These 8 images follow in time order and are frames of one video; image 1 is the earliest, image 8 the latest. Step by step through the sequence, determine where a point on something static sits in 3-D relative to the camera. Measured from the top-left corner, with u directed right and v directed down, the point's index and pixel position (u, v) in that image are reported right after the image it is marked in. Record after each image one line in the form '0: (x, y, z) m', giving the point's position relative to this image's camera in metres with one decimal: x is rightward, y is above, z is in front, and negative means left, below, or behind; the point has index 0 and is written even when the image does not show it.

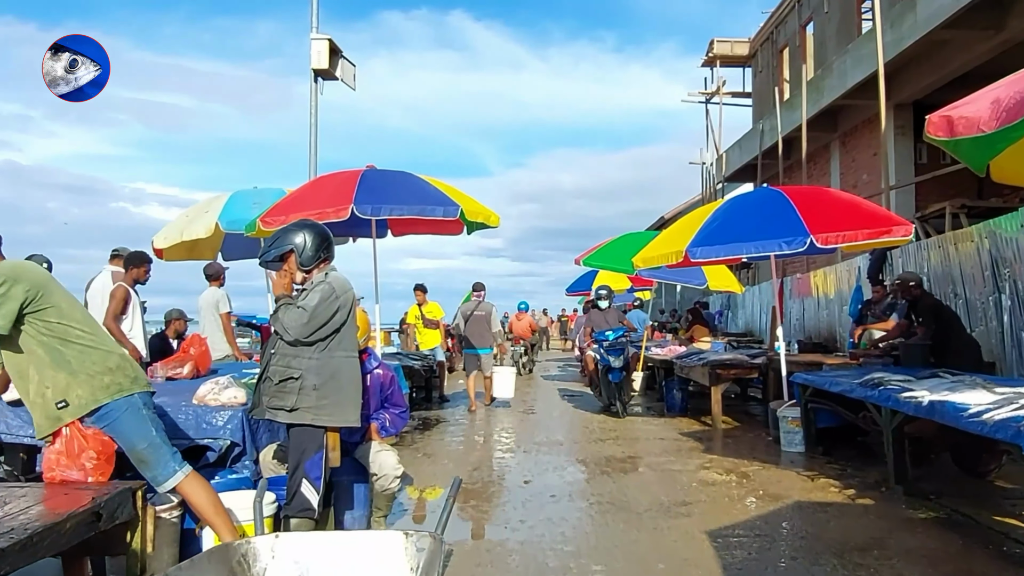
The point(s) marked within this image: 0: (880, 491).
0: (+2.9, -1.6, +5.8) m
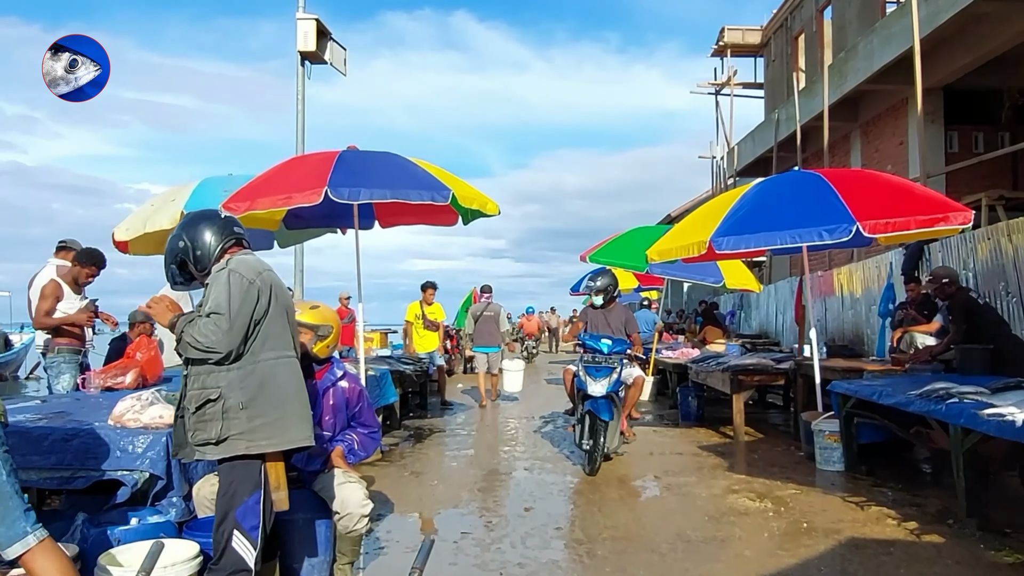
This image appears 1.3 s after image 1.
0: (+2.9, -1.6, +4.9) m
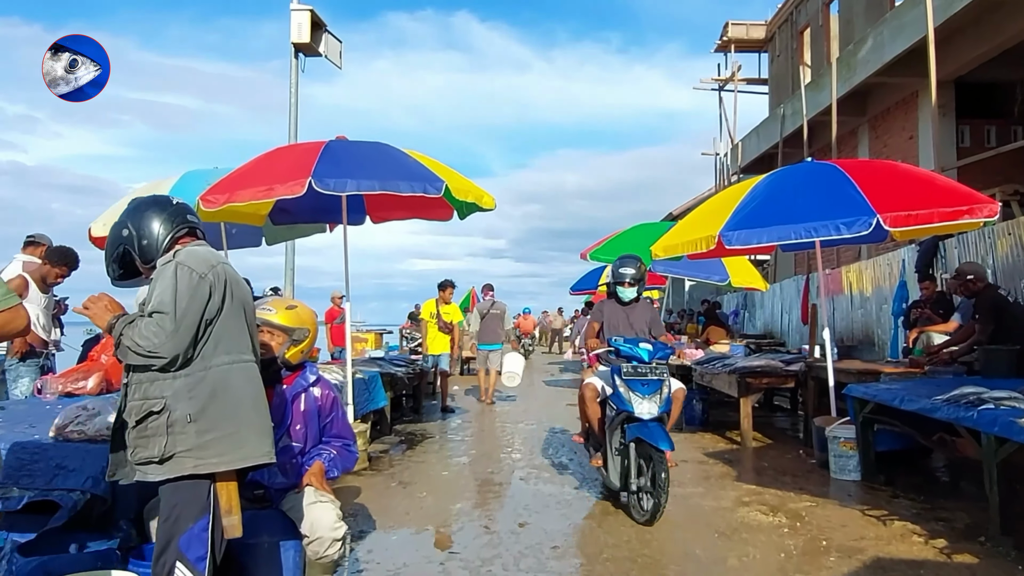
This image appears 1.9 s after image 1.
0: (+2.8, -1.6, +4.5) m
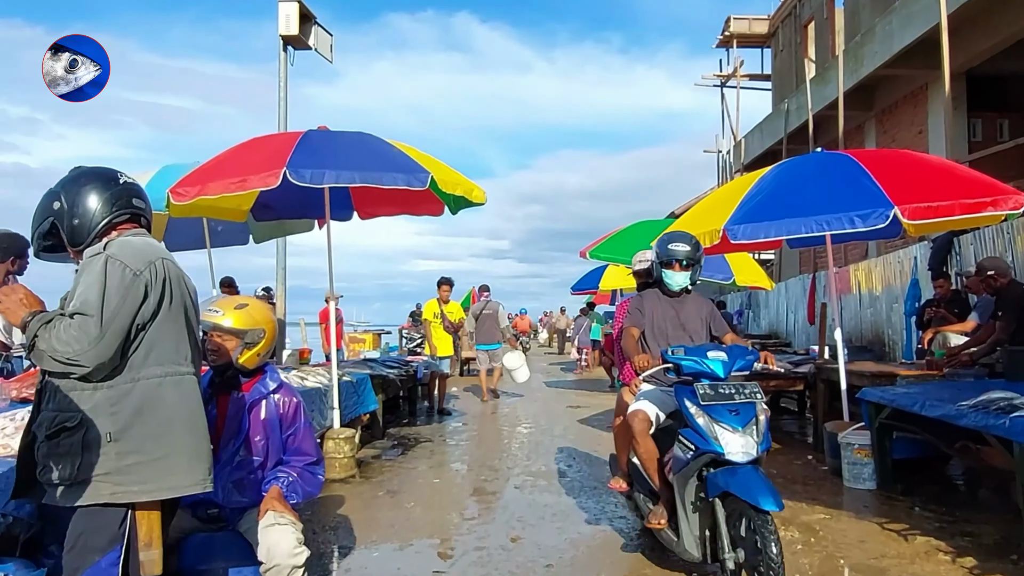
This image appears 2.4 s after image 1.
0: (+2.8, -1.5, +4.1) m
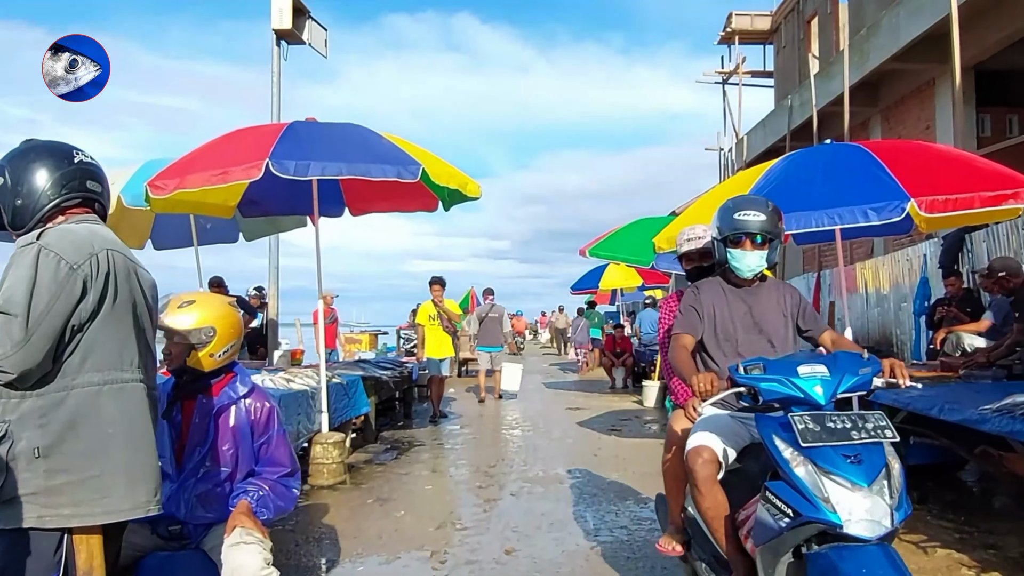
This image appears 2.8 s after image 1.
0: (+2.8, -1.5, +3.8) m
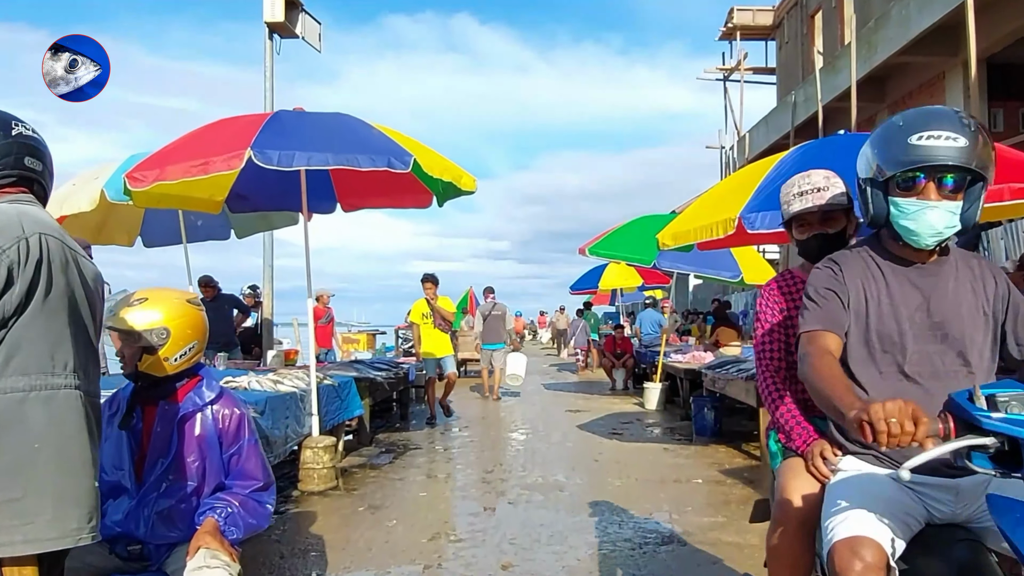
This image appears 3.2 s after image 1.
0: (+2.7, -1.5, +3.5) m
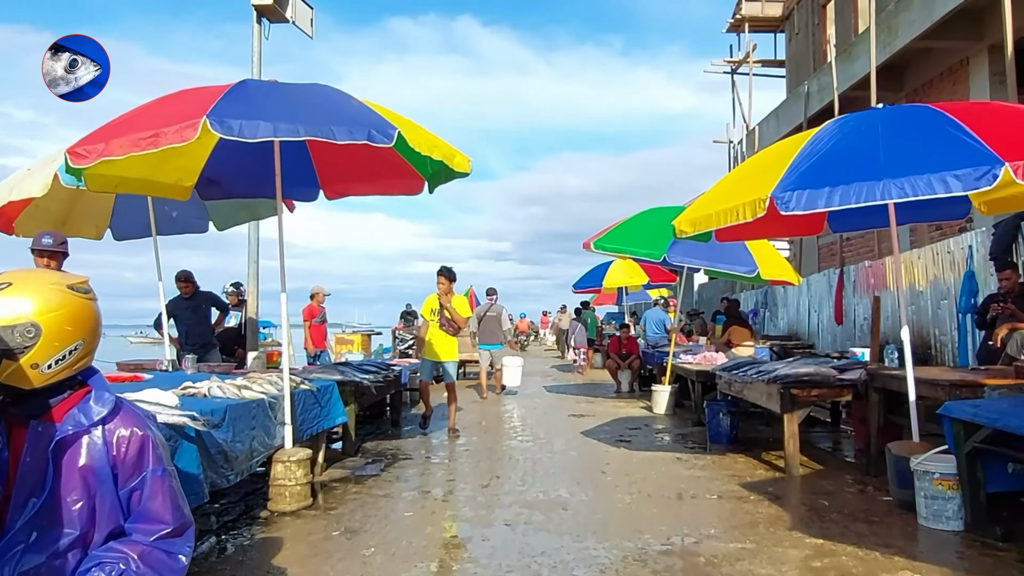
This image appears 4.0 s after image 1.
0: (+2.7, -1.5, +2.9) m
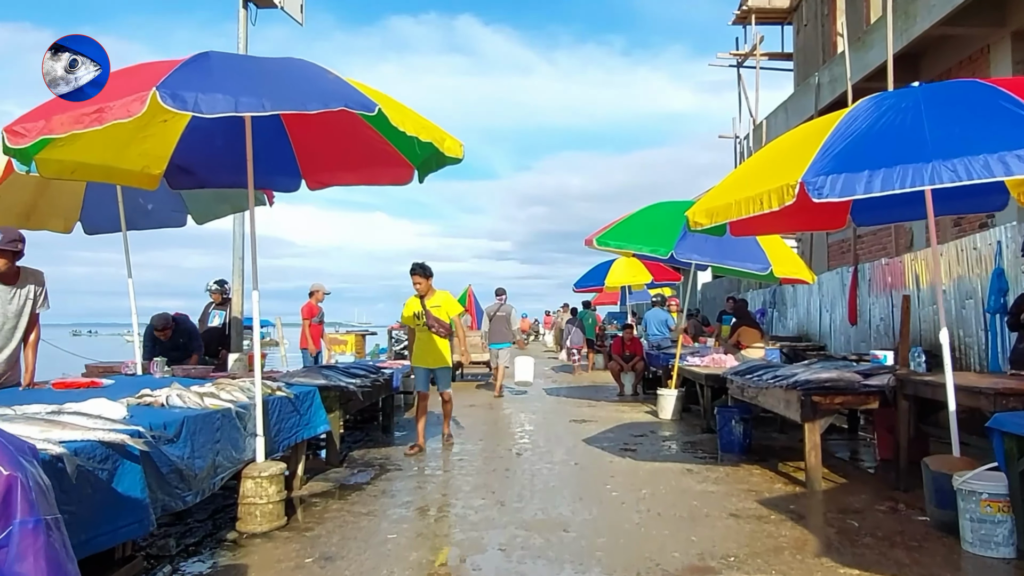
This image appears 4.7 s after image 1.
0: (+2.7, -1.4, +2.3) m
